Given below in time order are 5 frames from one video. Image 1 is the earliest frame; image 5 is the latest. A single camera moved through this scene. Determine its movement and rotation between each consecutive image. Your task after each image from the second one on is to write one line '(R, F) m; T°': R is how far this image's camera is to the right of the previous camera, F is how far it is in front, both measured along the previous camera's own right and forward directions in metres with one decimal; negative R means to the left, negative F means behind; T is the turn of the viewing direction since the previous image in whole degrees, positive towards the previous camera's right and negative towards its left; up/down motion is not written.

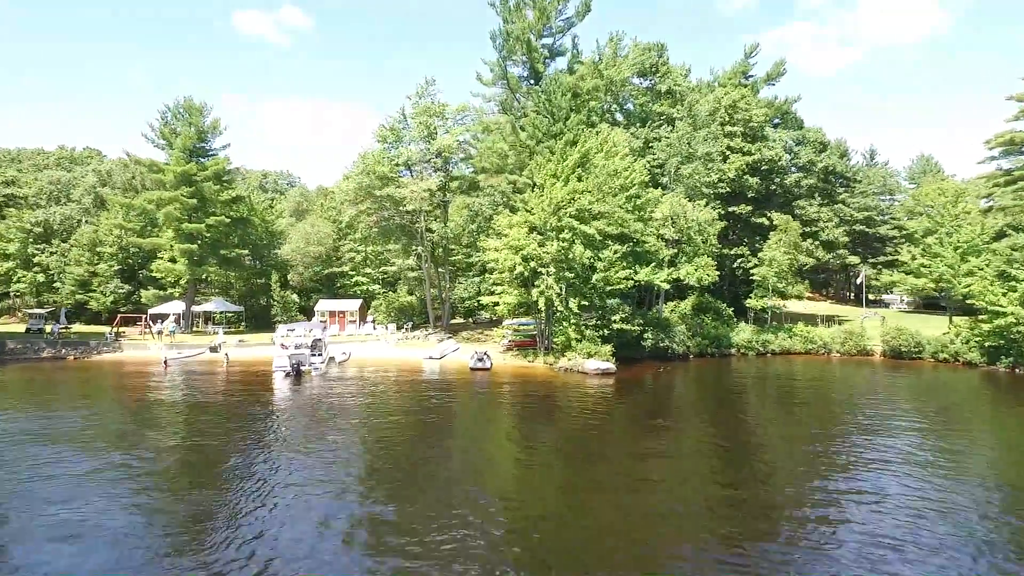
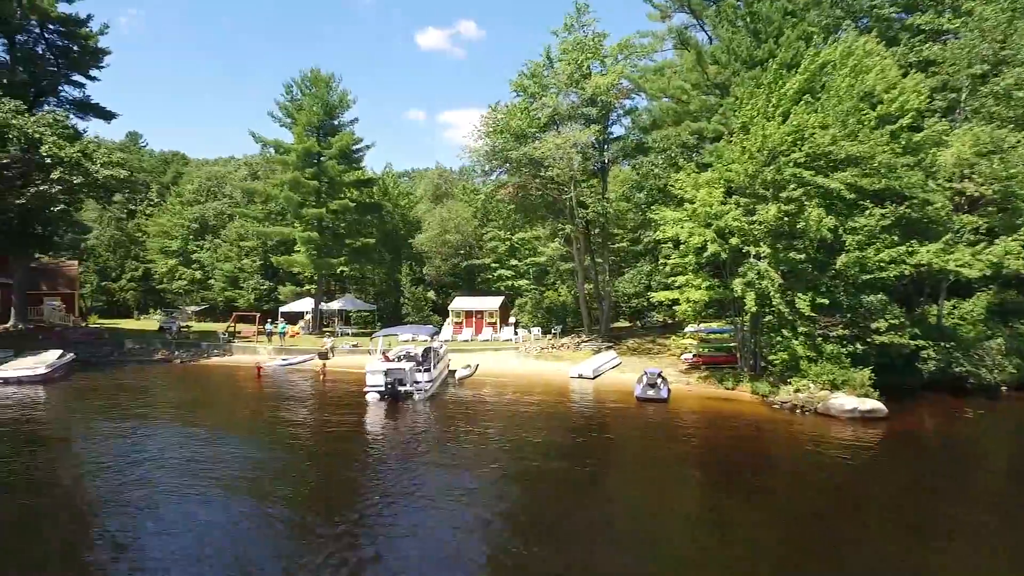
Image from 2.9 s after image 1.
(-0.7, +10.8) m; -15°
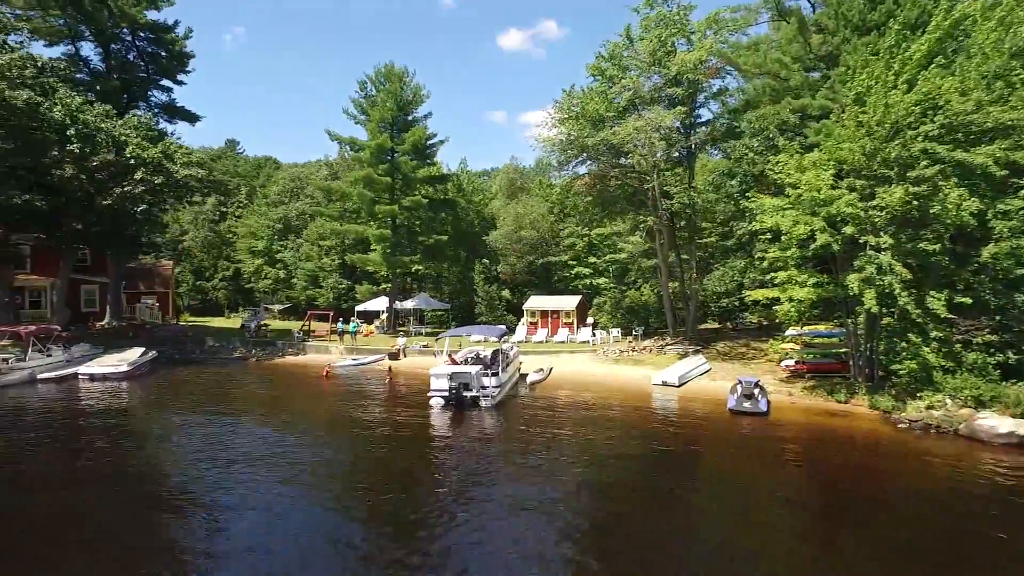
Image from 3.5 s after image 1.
(+0.2, +2.1) m; -7°
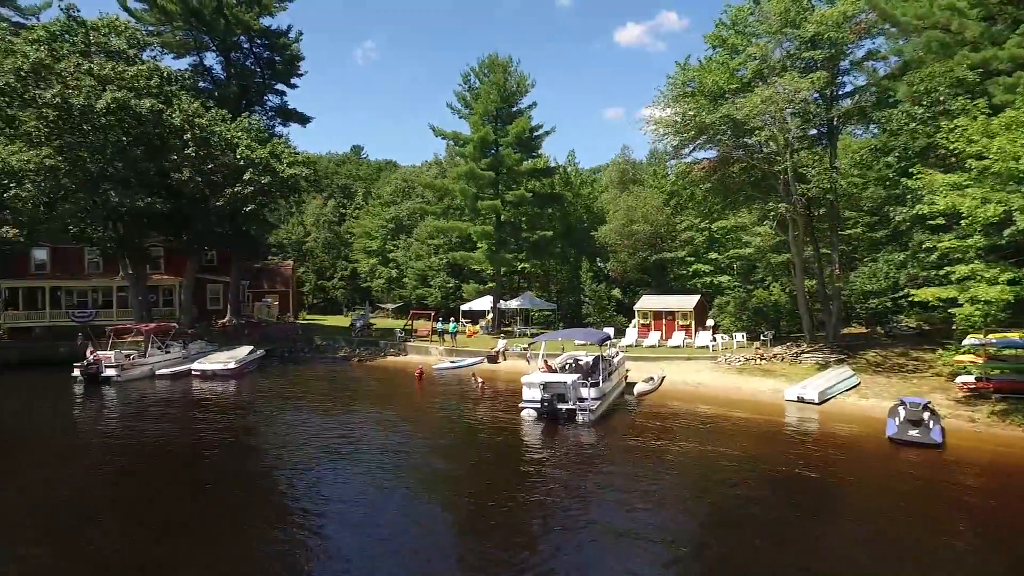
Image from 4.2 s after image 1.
(+0.5, +2.6) m; -11°
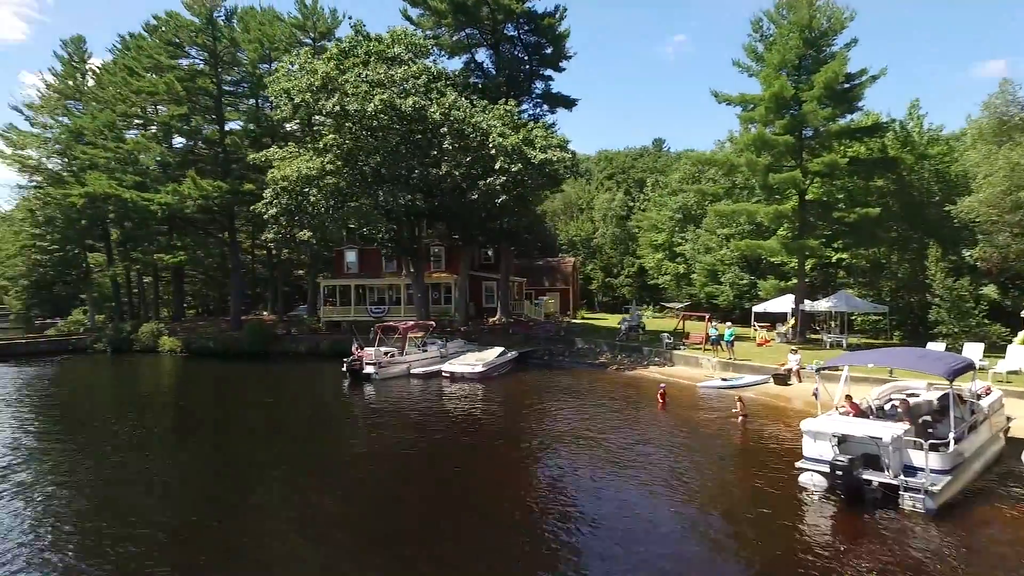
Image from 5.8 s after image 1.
(+1.1, +6.3) m; -28°
